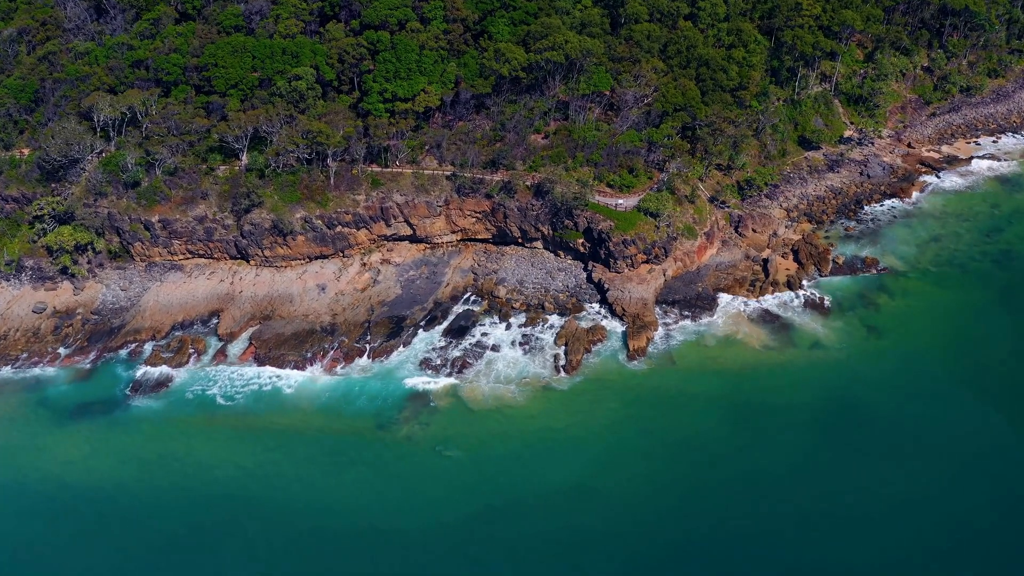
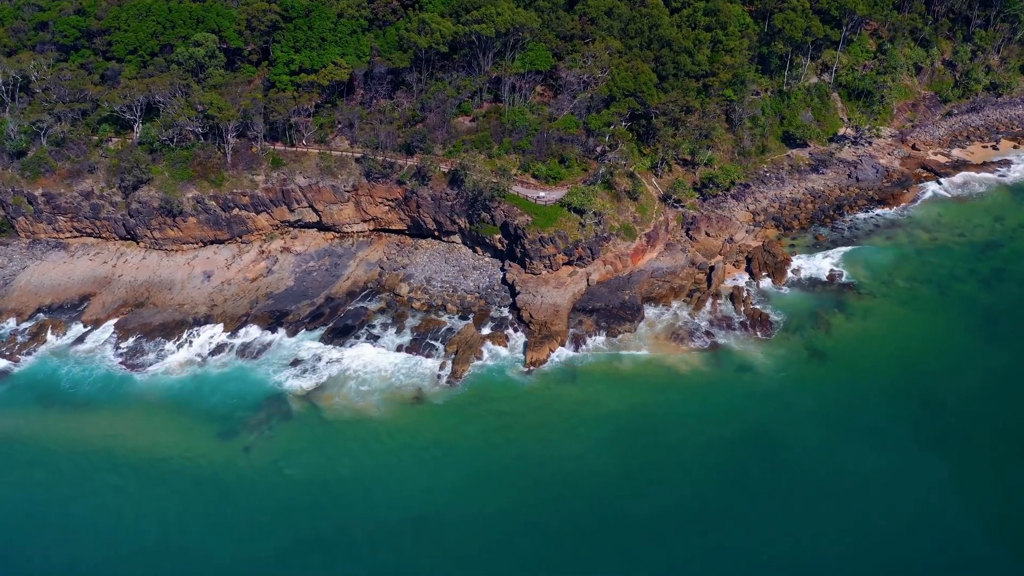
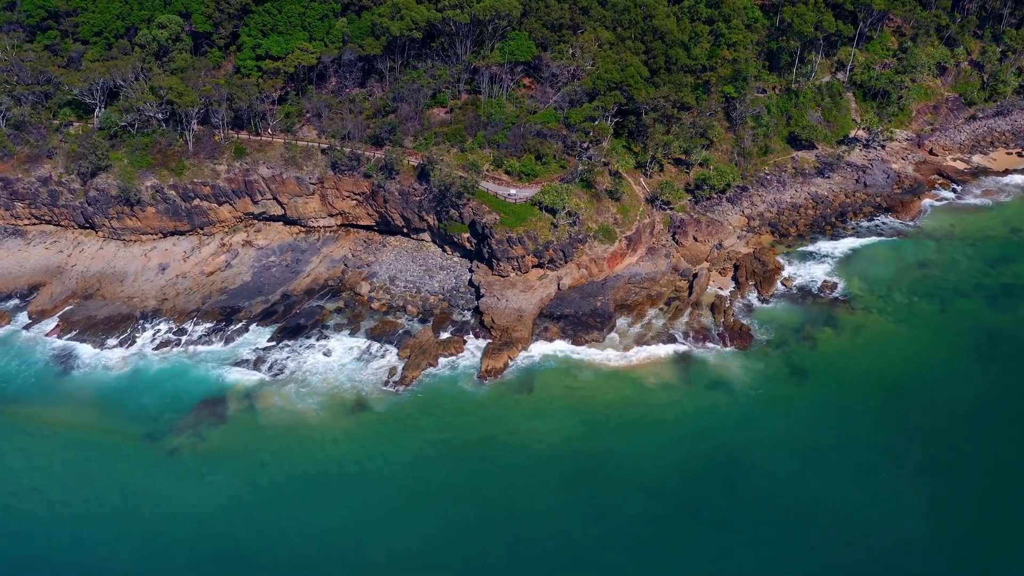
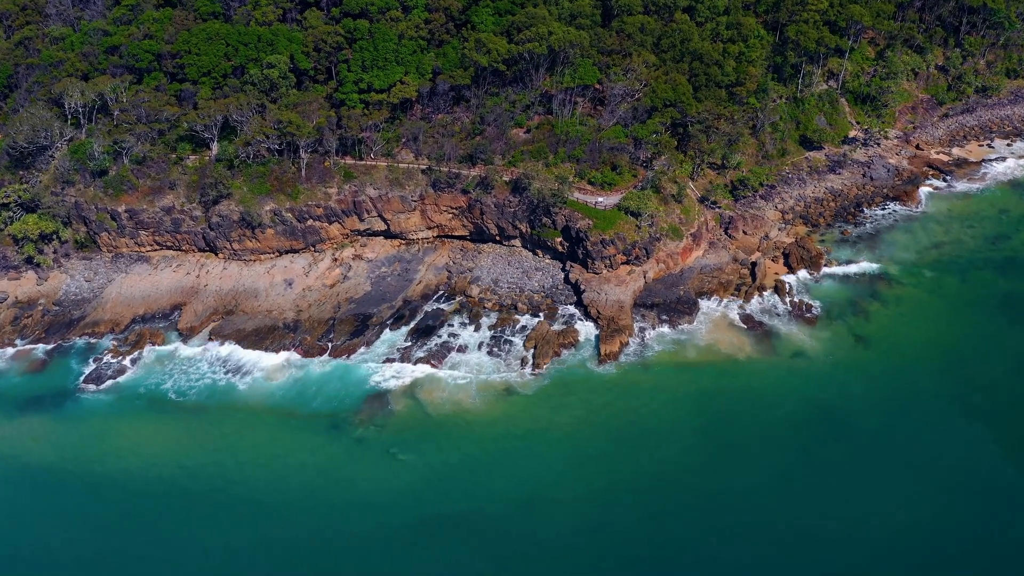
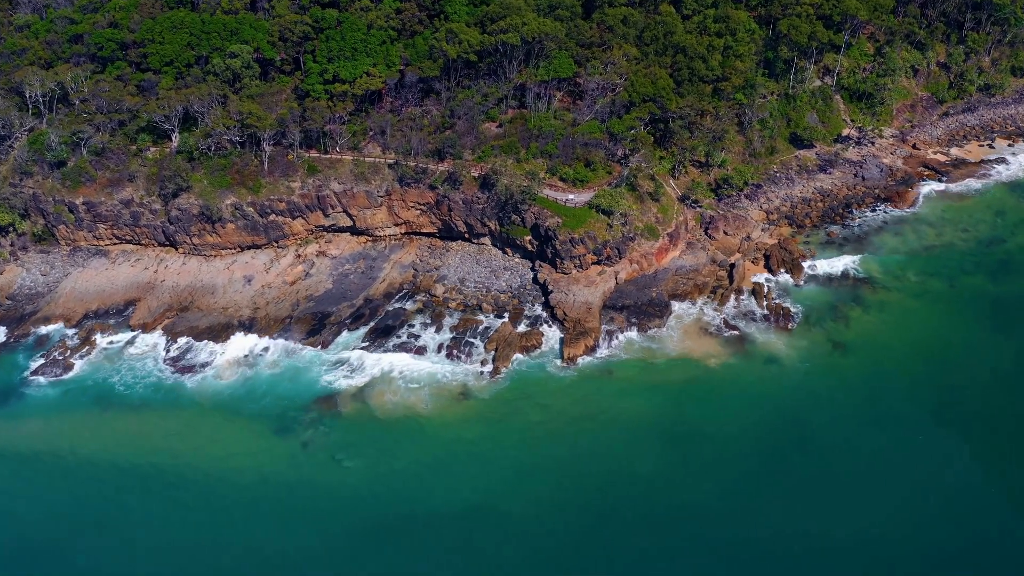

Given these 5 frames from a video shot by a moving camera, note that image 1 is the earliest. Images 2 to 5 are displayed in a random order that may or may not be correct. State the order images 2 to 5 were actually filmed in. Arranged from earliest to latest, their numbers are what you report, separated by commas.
4, 5, 2, 3
